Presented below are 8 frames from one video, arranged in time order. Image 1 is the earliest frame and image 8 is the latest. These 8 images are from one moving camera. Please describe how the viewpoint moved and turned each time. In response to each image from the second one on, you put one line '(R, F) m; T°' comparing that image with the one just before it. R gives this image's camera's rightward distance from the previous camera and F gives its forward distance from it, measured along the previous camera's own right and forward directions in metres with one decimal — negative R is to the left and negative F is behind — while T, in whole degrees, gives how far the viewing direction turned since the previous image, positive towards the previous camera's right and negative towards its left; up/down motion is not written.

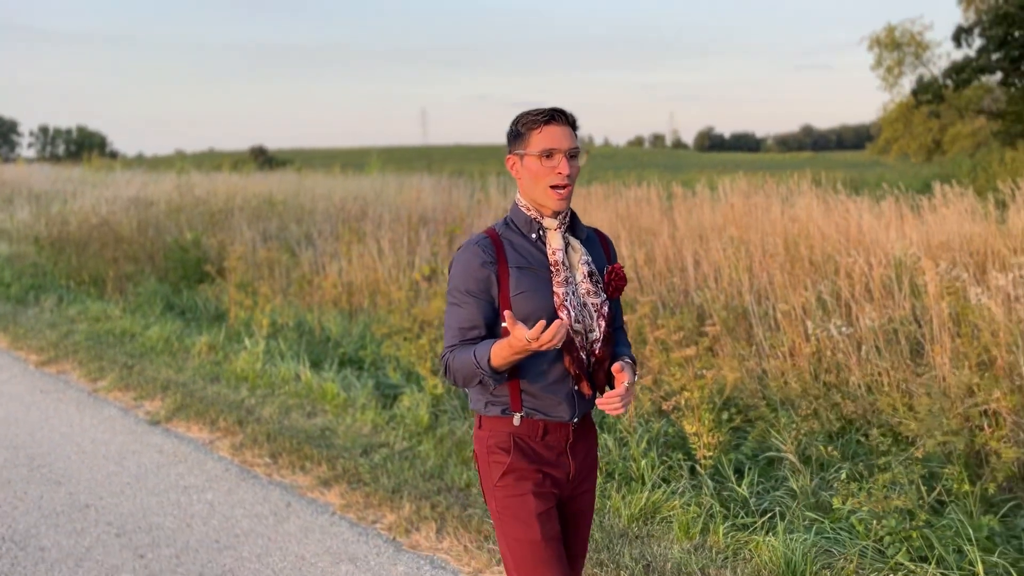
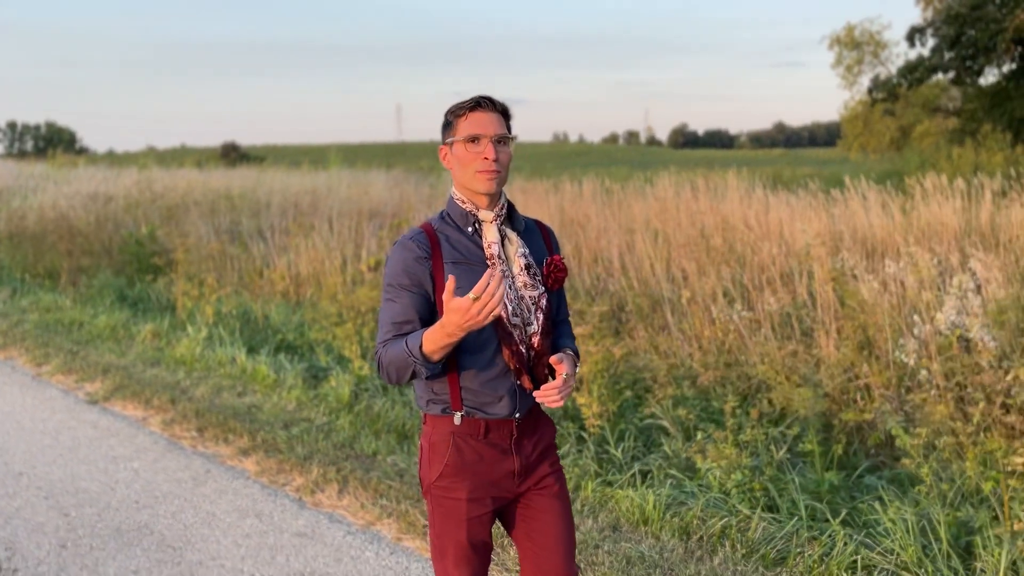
(+0.4, -0.4) m; +2°
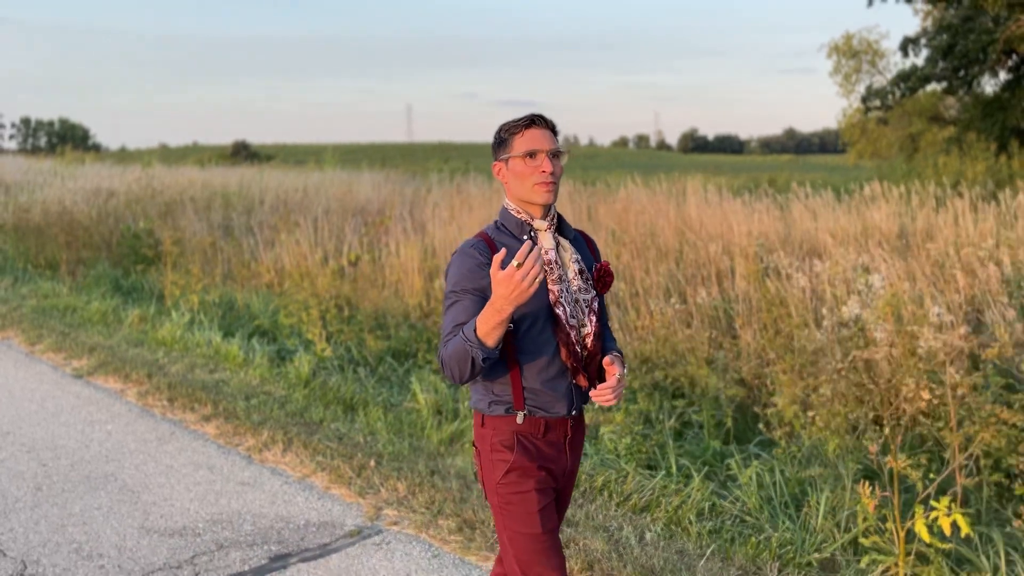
(+0.5, -0.6) m; -1°
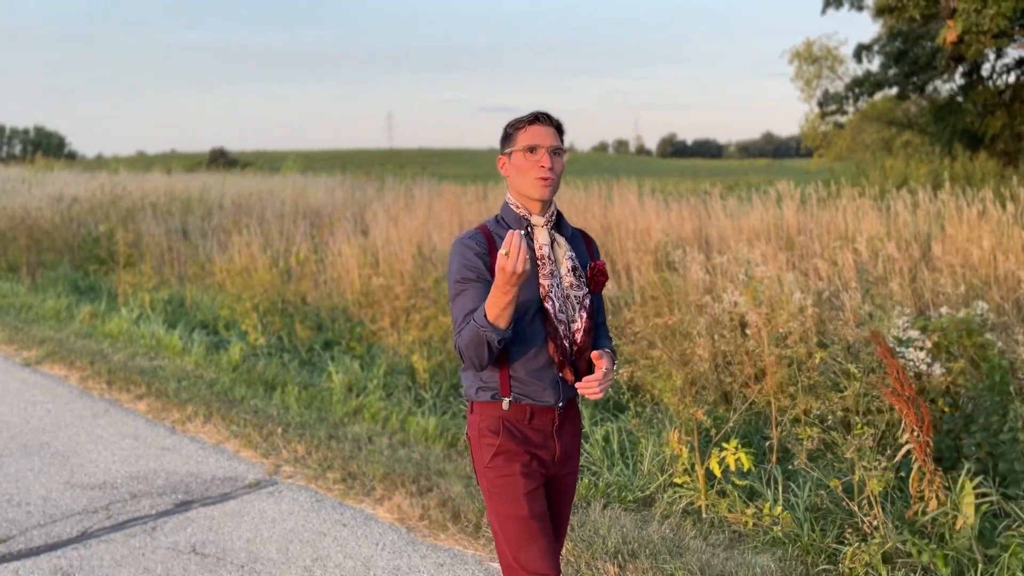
(+0.6, -0.7) m; +1°
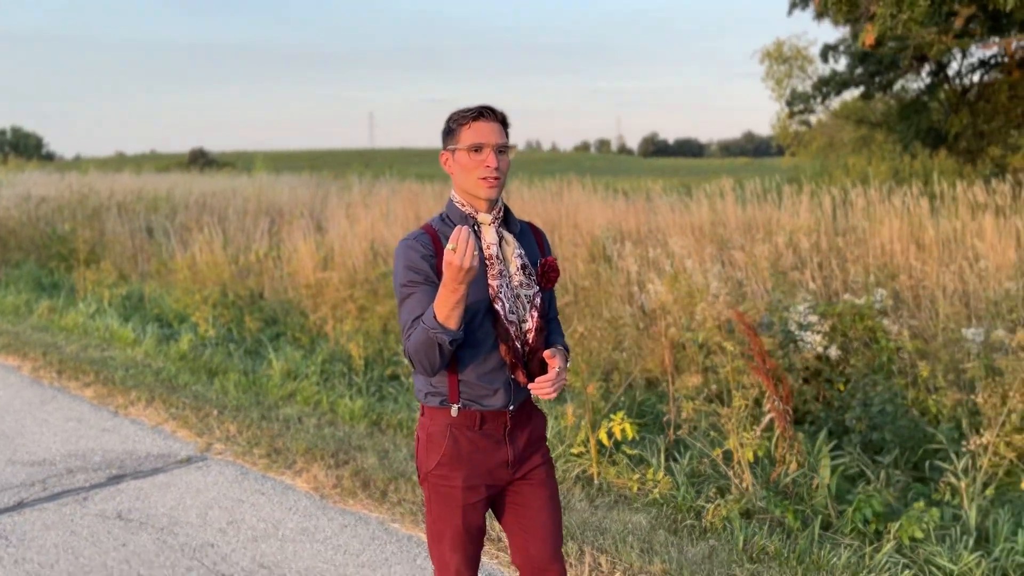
(+0.4, -0.4) m; +1°
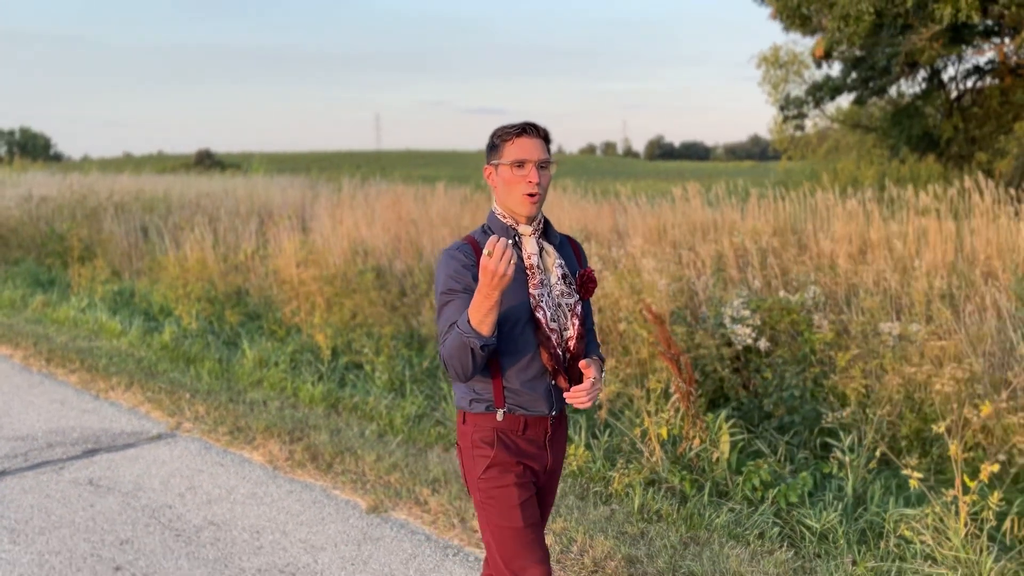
(+0.4, -0.5) m; 0°
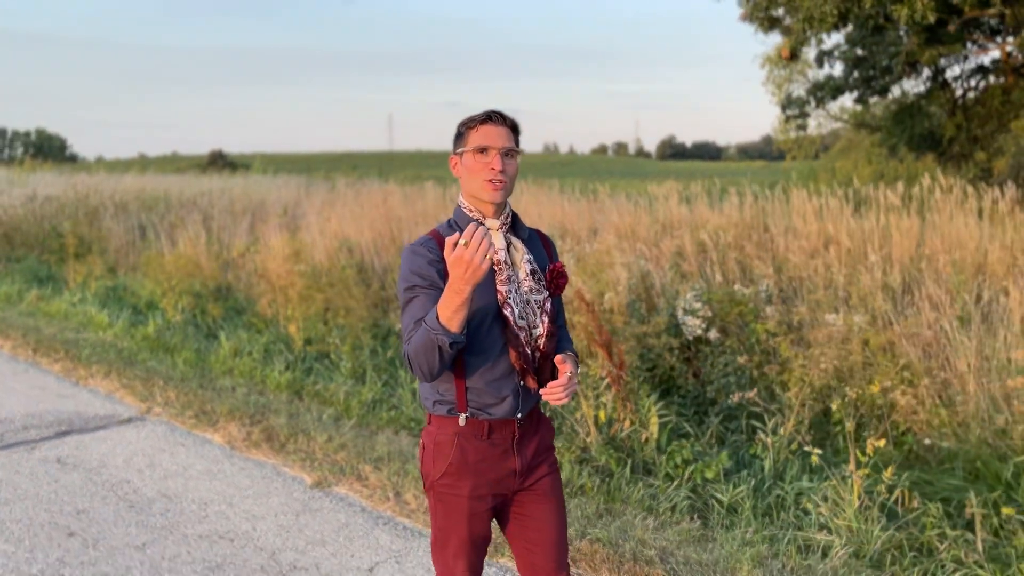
(+0.4, -0.3) m; -1°
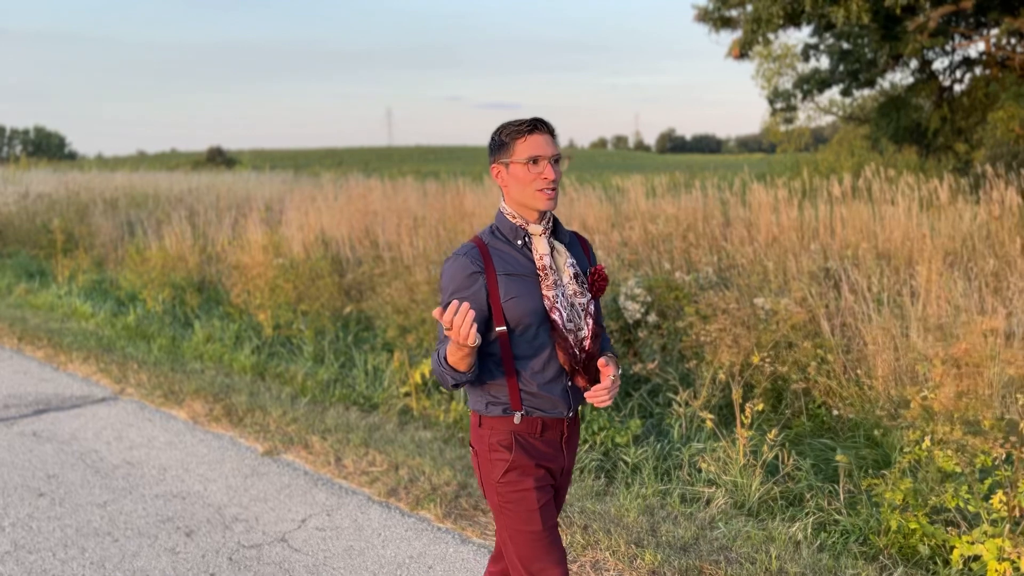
(+0.4, -0.5) m; 0°
